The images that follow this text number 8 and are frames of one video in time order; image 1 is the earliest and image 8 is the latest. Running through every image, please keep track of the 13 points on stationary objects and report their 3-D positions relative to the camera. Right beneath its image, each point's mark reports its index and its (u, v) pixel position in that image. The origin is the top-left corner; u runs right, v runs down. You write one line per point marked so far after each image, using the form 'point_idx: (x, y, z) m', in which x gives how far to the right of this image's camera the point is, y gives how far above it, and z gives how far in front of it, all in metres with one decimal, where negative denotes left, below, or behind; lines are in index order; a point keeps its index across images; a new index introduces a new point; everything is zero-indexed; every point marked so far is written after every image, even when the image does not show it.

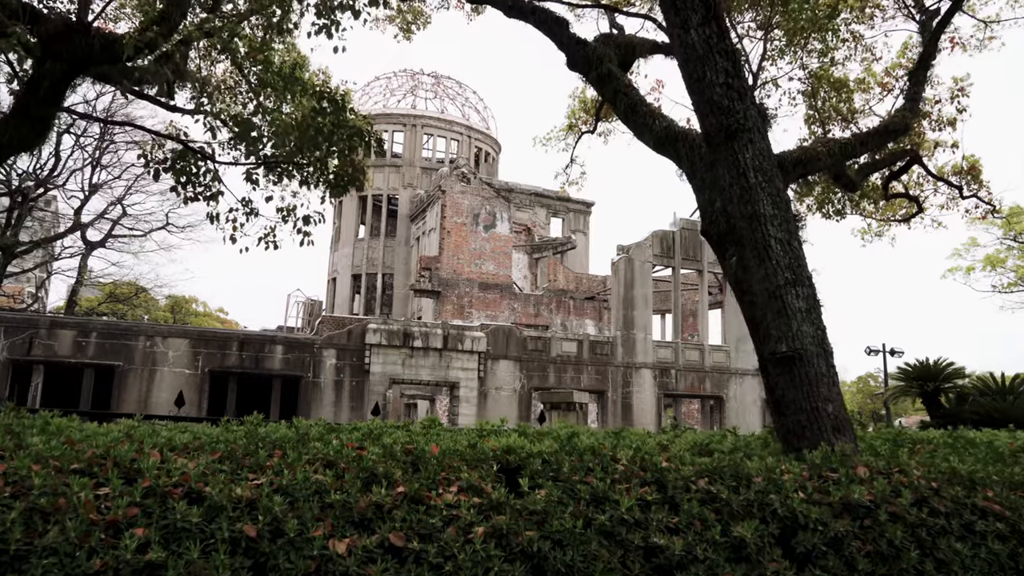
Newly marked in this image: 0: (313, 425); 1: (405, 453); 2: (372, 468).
0: (-1.7, -1.2, +6.4) m
1: (-0.8, -1.2, +5.5) m
2: (-0.9, -1.2, +5.0) m
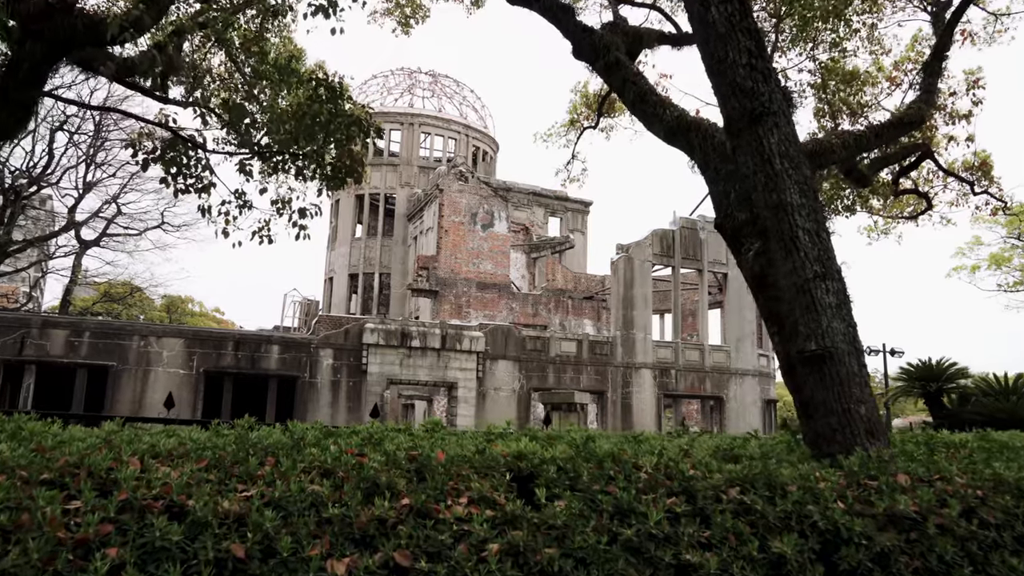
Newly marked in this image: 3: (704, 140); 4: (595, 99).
0: (-1.6, -1.1, +6.1) m
1: (-0.7, -1.2, +5.1) m
2: (-0.8, -1.2, +4.6) m
3: (+2.2, +1.7, +8.7) m
4: (+2.1, +4.7, +19.2) m
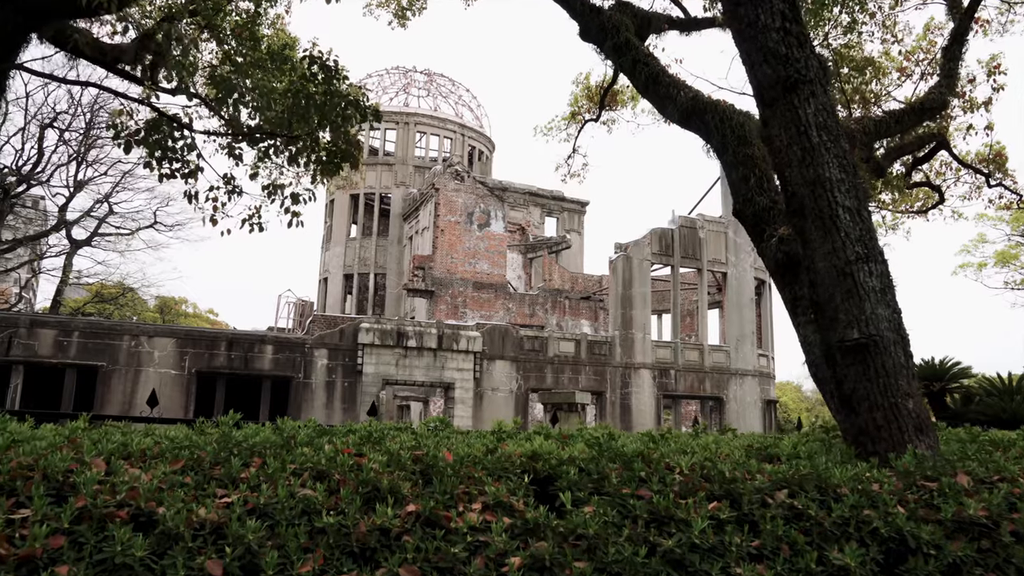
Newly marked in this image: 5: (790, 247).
0: (-1.5, -1.0, +5.5) m
1: (-0.6, -1.0, +4.6) m
2: (-0.8, -1.0, +4.1) m
3: (+2.3, +1.8, +8.2) m
4: (+2.1, +4.8, +18.7) m
5: (+2.6, +0.4, +7.2) m
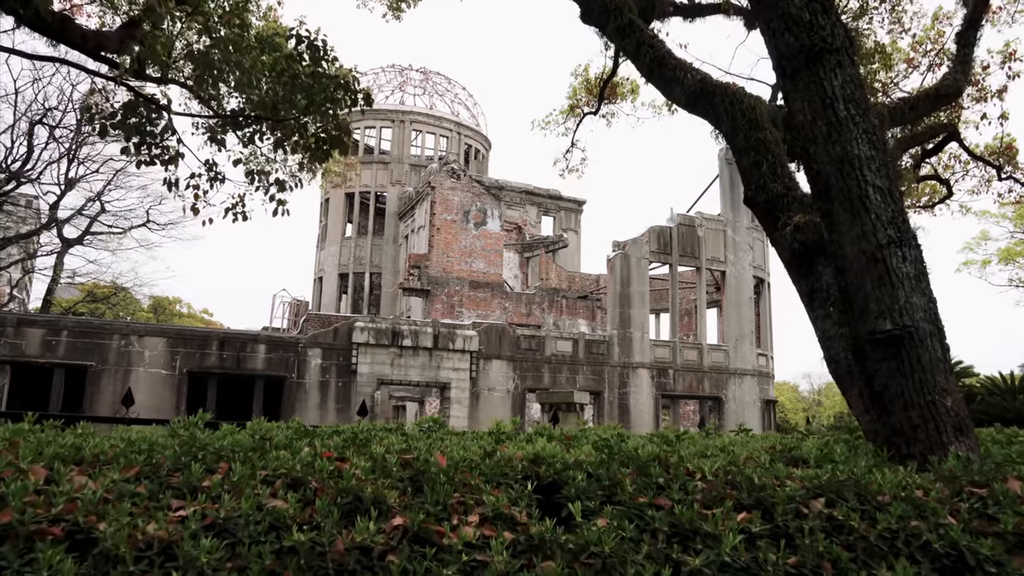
0: (-1.5, -0.9, +5.1) m
1: (-0.6, -1.0, +4.2) m
2: (-0.8, -1.0, +3.7) m
3: (+2.2, +1.9, +7.8) m
4: (+2.0, +4.9, +18.3) m
5: (+2.6, +0.5, +6.8) m
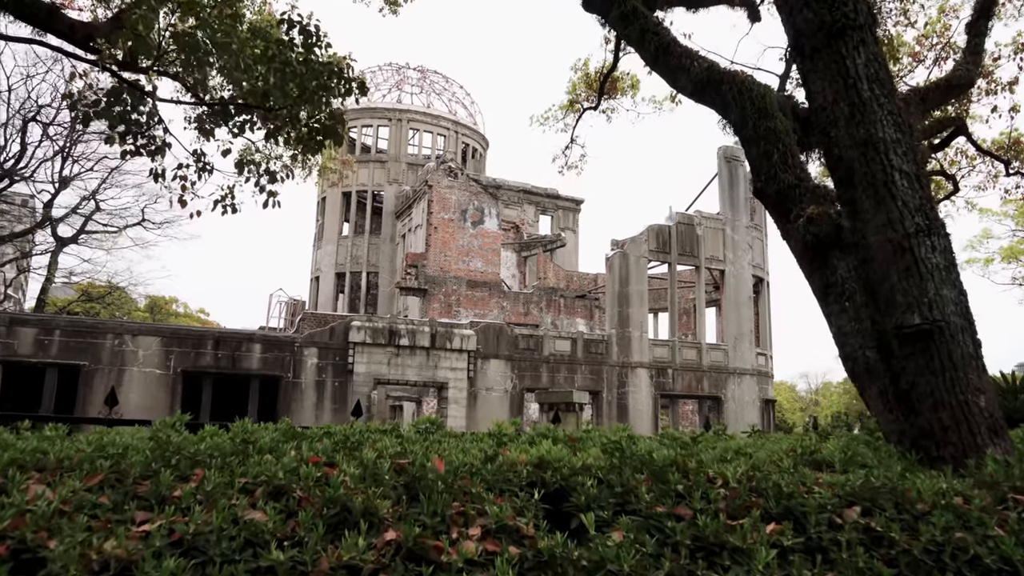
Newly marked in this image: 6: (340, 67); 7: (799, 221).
0: (-1.5, -0.9, +4.8) m
1: (-0.6, -0.9, +3.9) m
2: (-0.7, -0.9, +3.4) m
3: (+2.2, +1.9, +7.5) m
4: (+2.0, +4.9, +18.0) m
5: (+2.6, +0.5, +6.5) m
6: (-2.0, +2.5, +8.9) m
7: (+2.5, +0.6, +6.6) m
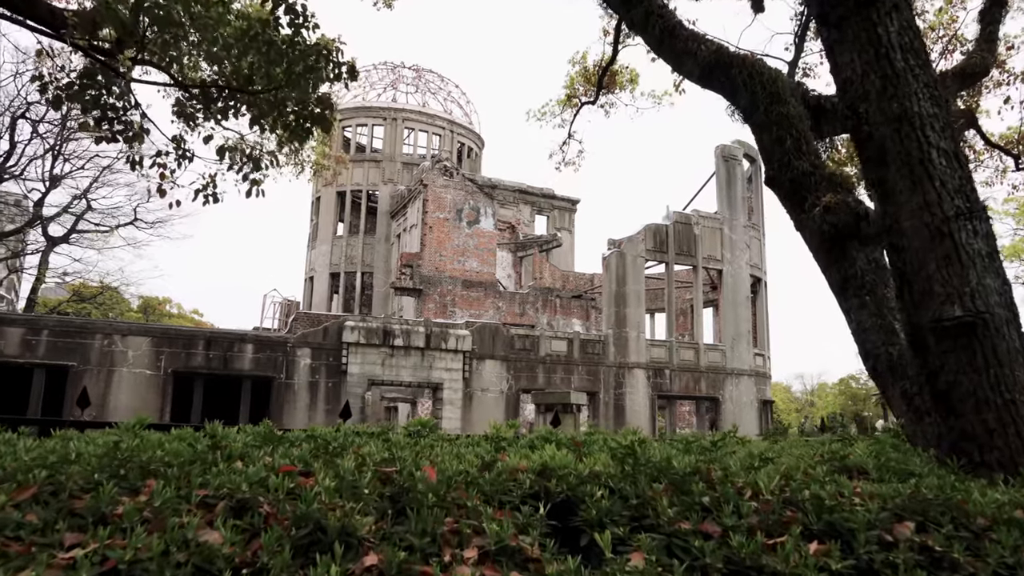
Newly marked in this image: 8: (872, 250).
0: (-1.5, -0.8, +4.4) m
1: (-0.6, -0.9, +3.5) m
2: (-0.7, -0.9, +3.0) m
3: (+2.2, +2.0, +7.1) m
4: (+1.9, +5.0, +17.6) m
5: (+2.6, +0.6, +6.1) m
6: (-2.0, +2.6, +8.5) m
7: (+2.5, +0.6, +6.2) m
8: (+3.0, +0.3, +6.3) m
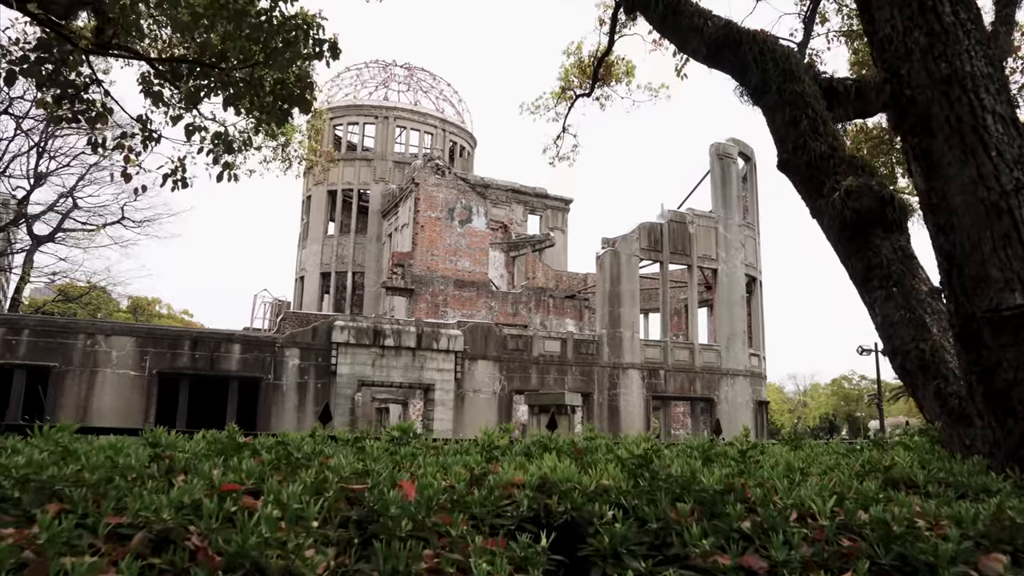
0: (-1.5, -0.8, +3.9) m
1: (-0.6, -0.8, +3.0) m
2: (-0.7, -0.8, +2.4) m
3: (+2.2, +2.0, +6.6) m
4: (+1.7, +5.0, +17.1) m
5: (+2.6, +0.6, +5.6) m
6: (-2.1, +2.7, +8.0) m
7: (+2.4, +0.7, +5.7) m
8: (+2.9, +0.4, +5.8) m
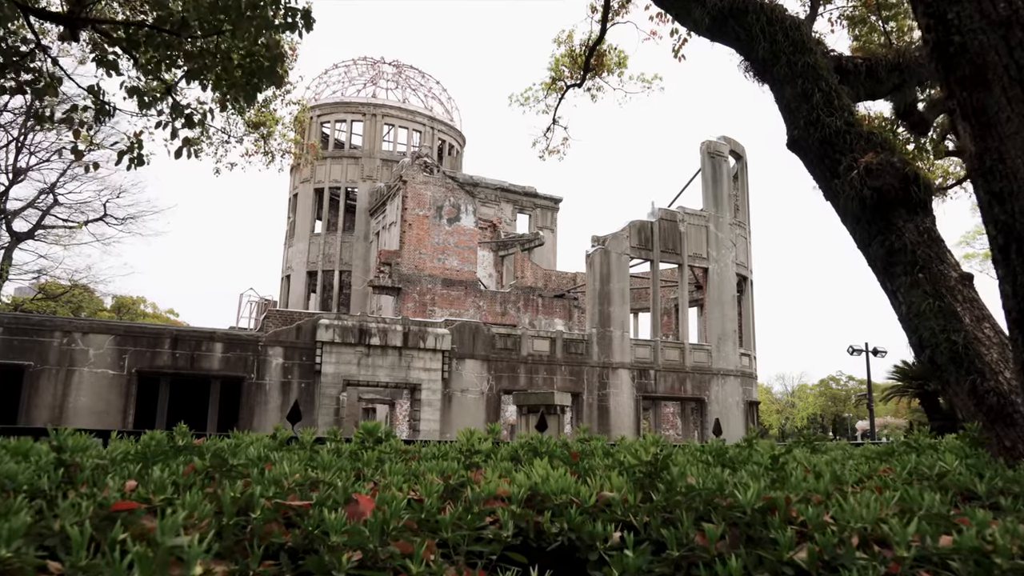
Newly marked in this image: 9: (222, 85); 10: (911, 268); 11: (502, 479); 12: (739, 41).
0: (-1.6, -0.7, +3.3) m
1: (-0.7, -0.7, +2.4) m
2: (-0.8, -0.7, +1.9) m
3: (+2.1, +2.1, +6.1) m
4: (+1.5, +5.1, +16.6) m
5: (+2.5, +0.7, +5.1) m
6: (-2.2, +2.8, +7.4) m
7: (+2.3, +0.8, +5.2) m
8: (+2.8, +0.5, +5.3) m
9: (-2.9, +2.0, +7.6) m
10: (+2.7, +0.1, +5.3) m
11: (-0.1, -0.8, +3.1) m
12: (+1.9, +2.0, +6.4) m
